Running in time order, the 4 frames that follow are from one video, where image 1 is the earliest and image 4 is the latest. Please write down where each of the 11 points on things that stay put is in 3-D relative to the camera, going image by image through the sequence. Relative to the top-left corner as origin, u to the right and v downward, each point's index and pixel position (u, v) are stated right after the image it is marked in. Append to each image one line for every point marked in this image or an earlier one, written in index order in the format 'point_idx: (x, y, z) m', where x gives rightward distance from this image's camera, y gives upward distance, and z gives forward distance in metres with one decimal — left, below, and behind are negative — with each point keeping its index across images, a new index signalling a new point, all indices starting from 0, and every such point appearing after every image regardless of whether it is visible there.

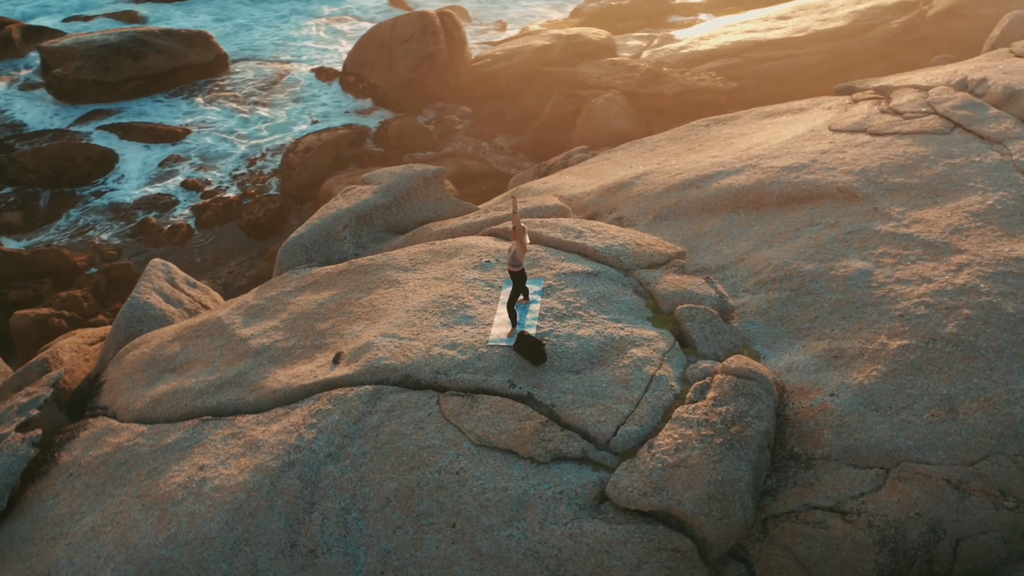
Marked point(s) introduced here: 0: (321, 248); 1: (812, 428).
0: (-1.5, +0.3, +8.7) m
1: (+1.7, -0.8, +6.4) m
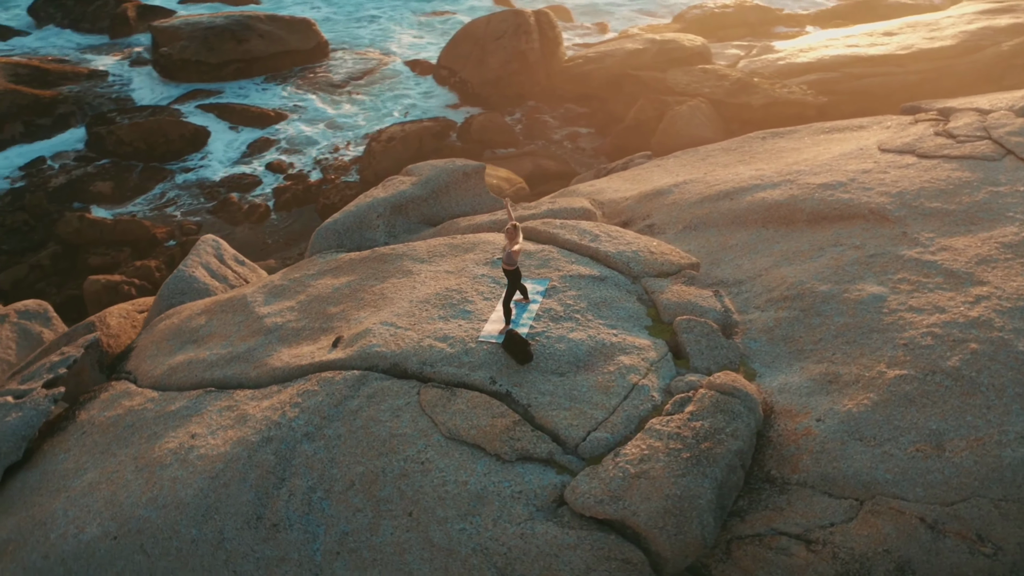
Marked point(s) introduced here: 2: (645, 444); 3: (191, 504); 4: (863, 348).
0: (-1.3, +0.4, +8.9) m
1: (+1.6, -0.9, +6.2) m
2: (+0.7, -0.8, +6.0) m
3: (-1.8, -1.2, +6.3) m
4: (+2.1, -0.4, +6.7) m
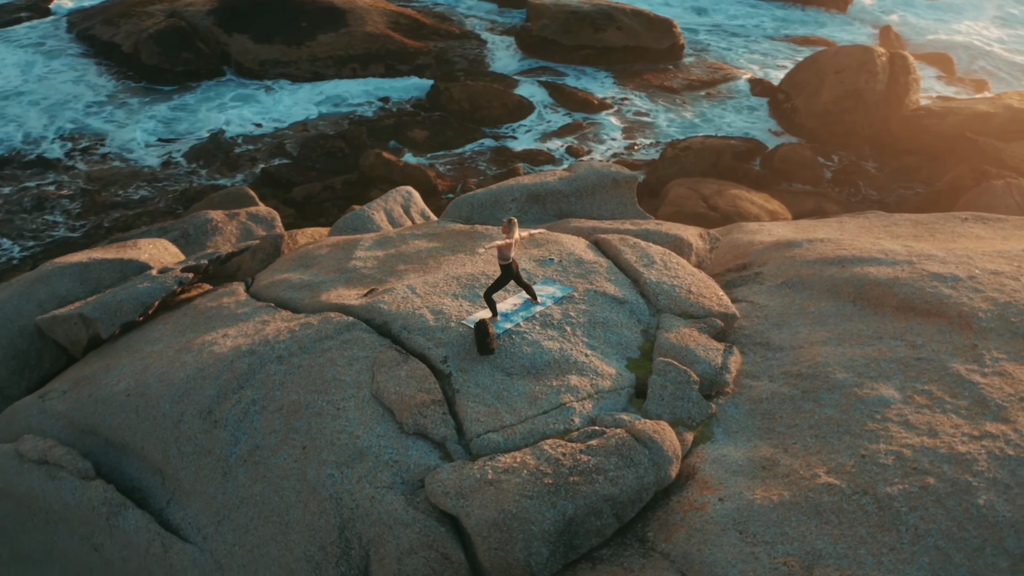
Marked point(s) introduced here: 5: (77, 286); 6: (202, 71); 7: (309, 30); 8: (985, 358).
0: (-0.2, +0.7, +9.3) m
1: (+0.9, -1.2, +5.8) m
2: (+0.1, -0.9, +5.9) m
3: (-2.2, -0.6, +7.2) m
4: (+1.7, -0.9, +6.0) m
5: (-3.8, 0.0, +9.6) m
6: (-5.2, +3.6, +18.2) m
7: (-3.4, +4.4, +18.6) m
8: (+2.8, -0.4, +6.5) m
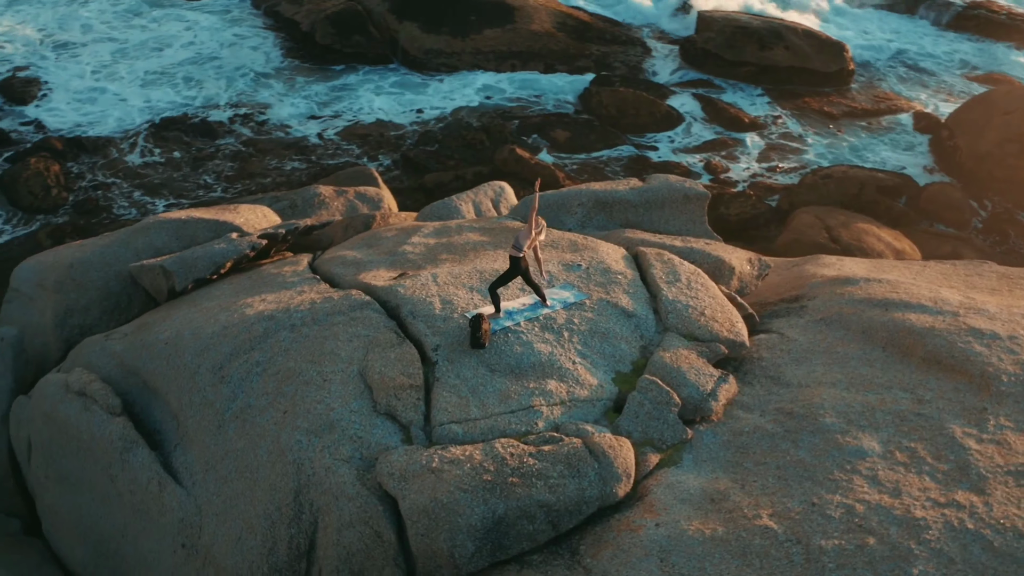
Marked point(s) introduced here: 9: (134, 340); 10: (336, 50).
0: (+0.3, +0.7, +9.3) m
1: (+0.5, -1.3, +5.7) m
2: (-0.2, -0.9, +6.0) m
3: (-2.1, -0.4, +7.6) m
4: (+1.4, -1.0, +5.7) m
5: (-3.2, +0.4, +10.3) m
6: (-2.5, +4.0, +19.0) m
7: (-0.6, +4.6, +19.0) m
8: (+2.6, -0.7, +6.0) m
9: (-2.9, -0.4, +8.4) m
10: (-3.0, +4.1, +18.9) m
